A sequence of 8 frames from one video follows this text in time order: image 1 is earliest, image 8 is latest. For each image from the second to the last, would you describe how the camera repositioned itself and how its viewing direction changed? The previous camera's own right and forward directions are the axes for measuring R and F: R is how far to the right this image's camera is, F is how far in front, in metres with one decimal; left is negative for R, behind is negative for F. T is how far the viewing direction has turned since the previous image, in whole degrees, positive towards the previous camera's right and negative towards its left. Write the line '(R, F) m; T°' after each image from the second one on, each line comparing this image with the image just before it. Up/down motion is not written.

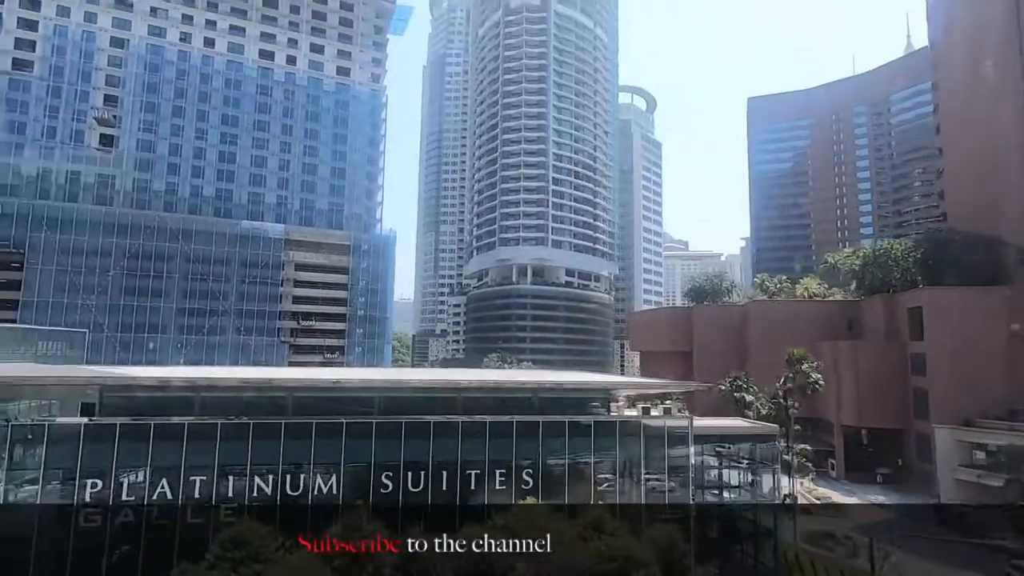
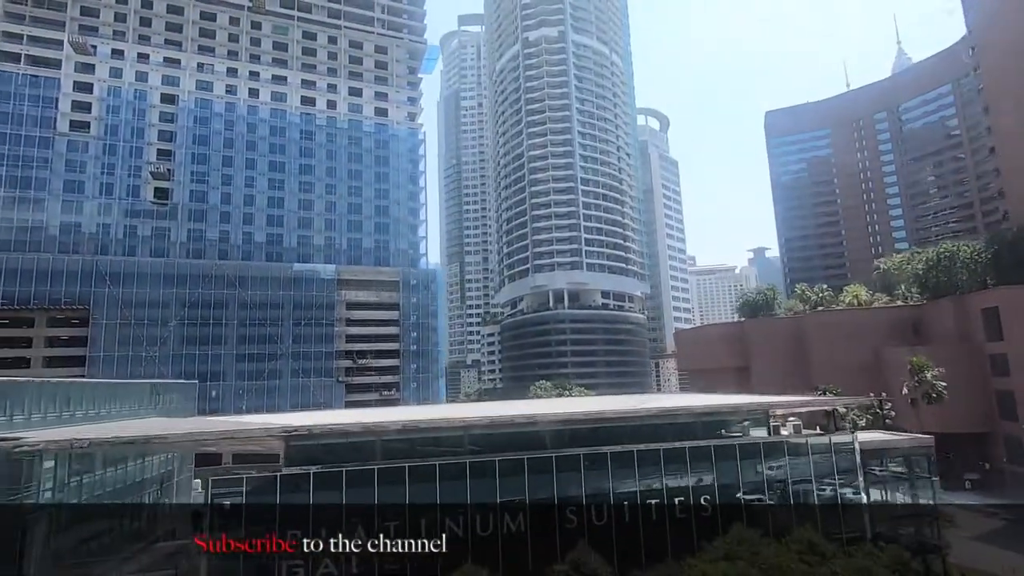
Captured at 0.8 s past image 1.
(-5.4, -0.1) m; 0°
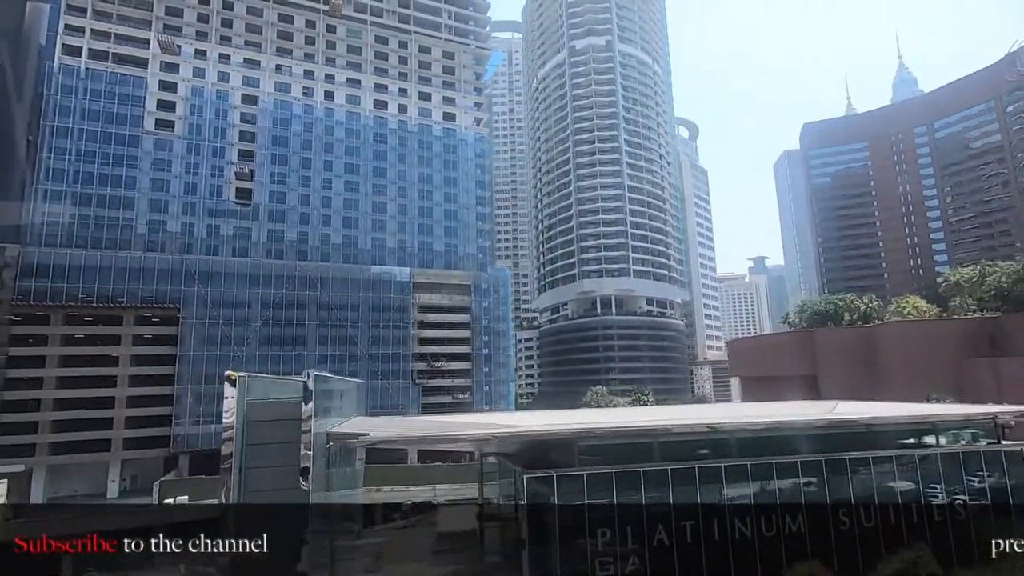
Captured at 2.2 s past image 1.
(-9.5, -0.5) m; +1°
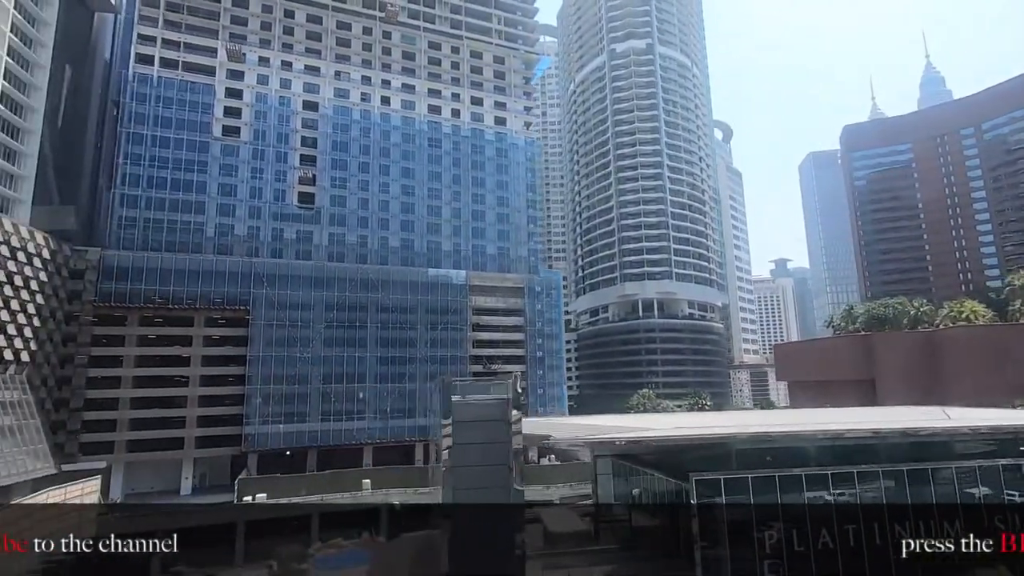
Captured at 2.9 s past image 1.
(-4.8, -0.5) m; -2°
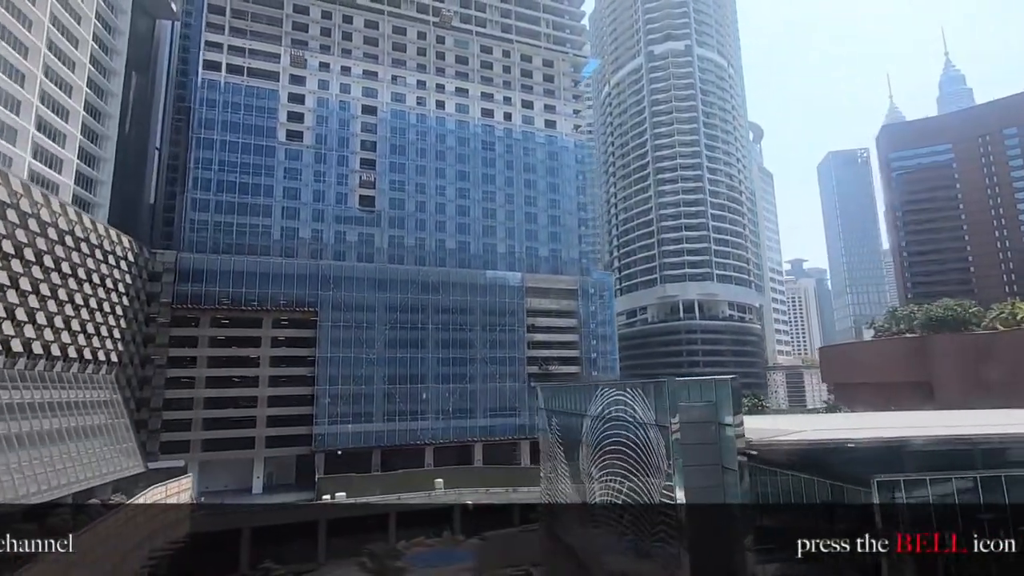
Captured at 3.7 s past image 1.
(-5.6, -0.5) m; -1°
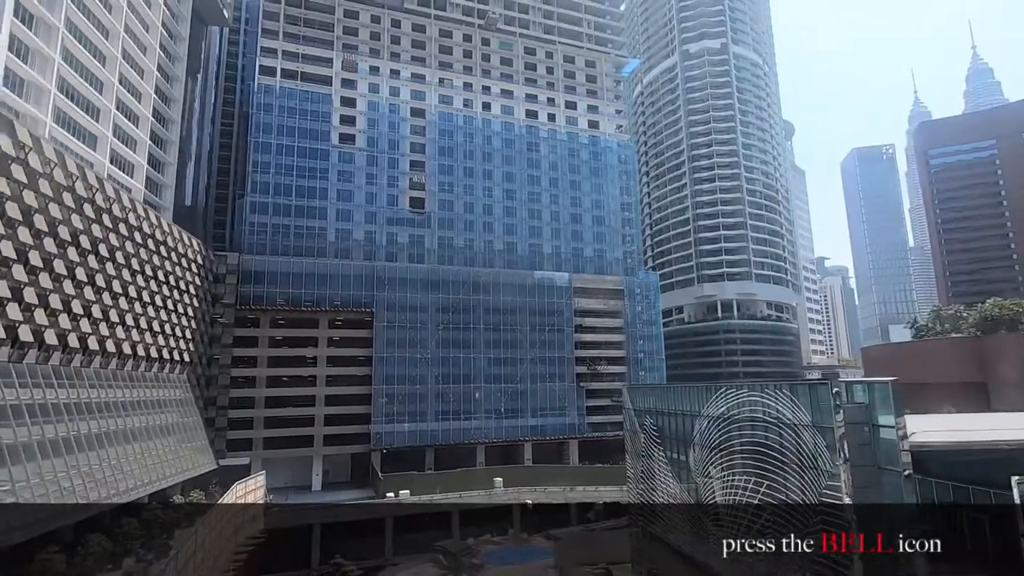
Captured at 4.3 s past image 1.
(-4.0, -0.4) m; -1°
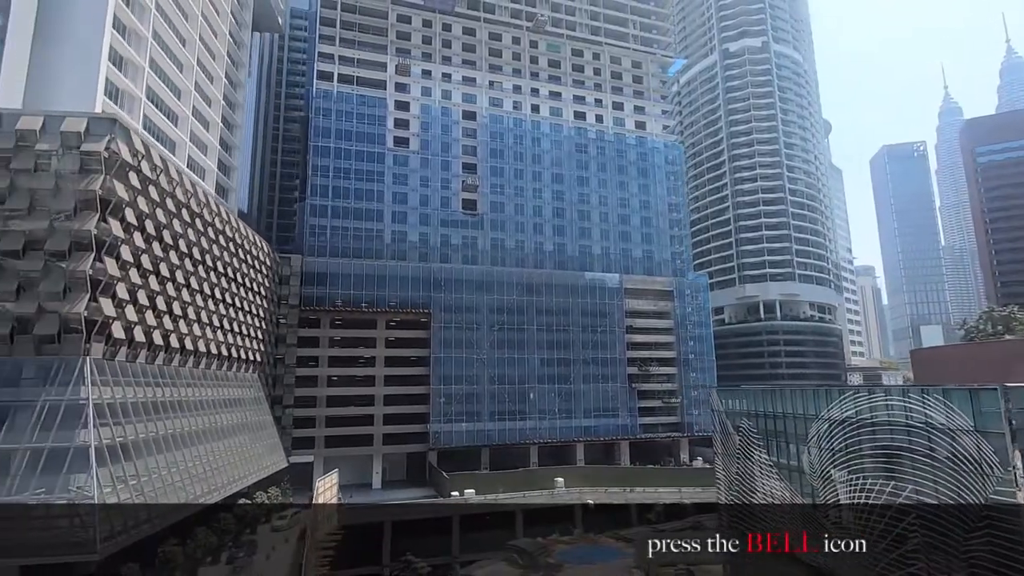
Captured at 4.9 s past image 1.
(-4.0, -0.4) m; -2°
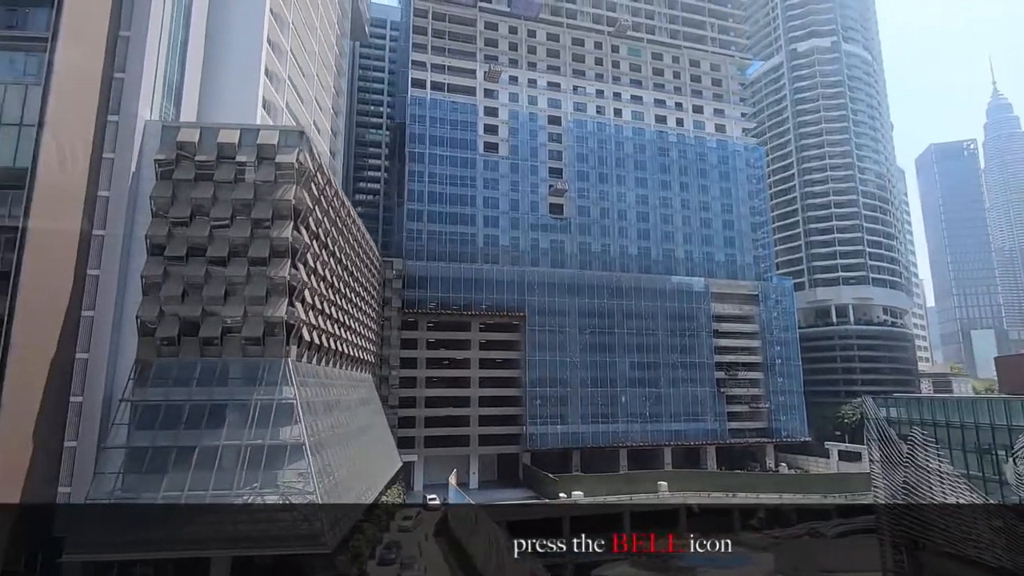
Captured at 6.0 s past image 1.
(-7.3, -0.7) m; -3°
